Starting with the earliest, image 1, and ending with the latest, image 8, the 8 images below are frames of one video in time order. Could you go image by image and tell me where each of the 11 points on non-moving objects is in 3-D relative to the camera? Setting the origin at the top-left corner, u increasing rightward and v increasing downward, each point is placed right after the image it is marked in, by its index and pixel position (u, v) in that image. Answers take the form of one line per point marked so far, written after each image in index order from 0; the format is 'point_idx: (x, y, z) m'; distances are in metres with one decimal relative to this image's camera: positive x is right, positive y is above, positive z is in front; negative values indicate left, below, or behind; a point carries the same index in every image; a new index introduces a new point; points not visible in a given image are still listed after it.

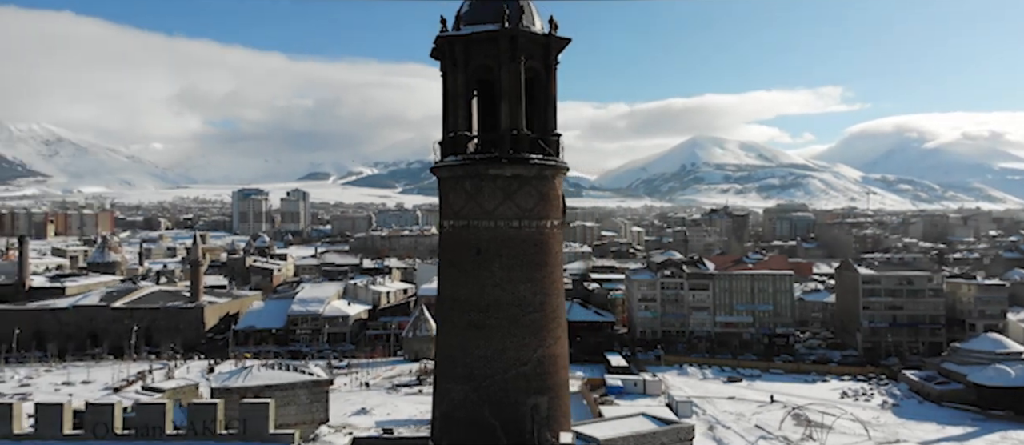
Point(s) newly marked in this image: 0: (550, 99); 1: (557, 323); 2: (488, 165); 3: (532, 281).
0: (+0.4, +1.4, +8.9) m
1: (+0.5, -1.1, +8.7) m
2: (-0.3, +0.6, +8.3) m
3: (+0.2, -0.6, +8.5) m
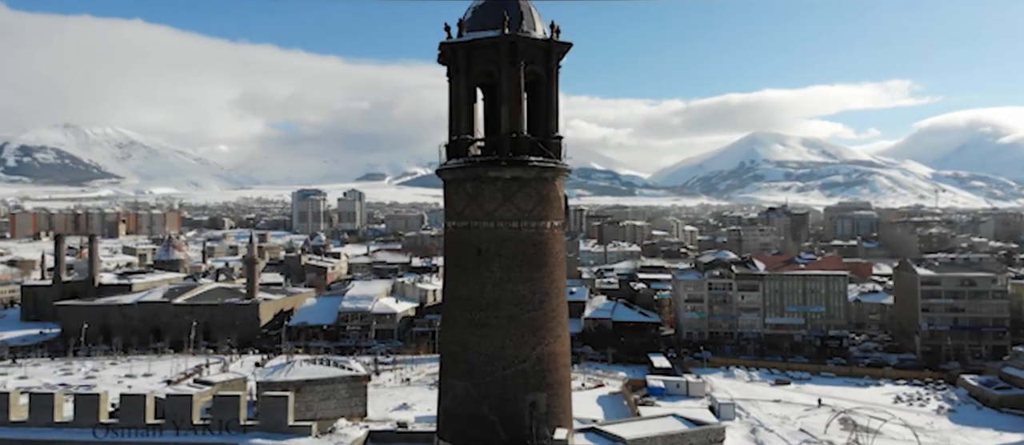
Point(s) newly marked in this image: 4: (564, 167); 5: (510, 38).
0: (+0.5, +1.4, +9.1) m
1: (+0.5, -1.2, +8.9) m
2: (-0.3, +0.6, +8.5) m
3: (+0.2, -0.7, +8.7) m
4: (+0.6, +0.6, +8.7) m
5: (0.0, +2.1, +8.6) m
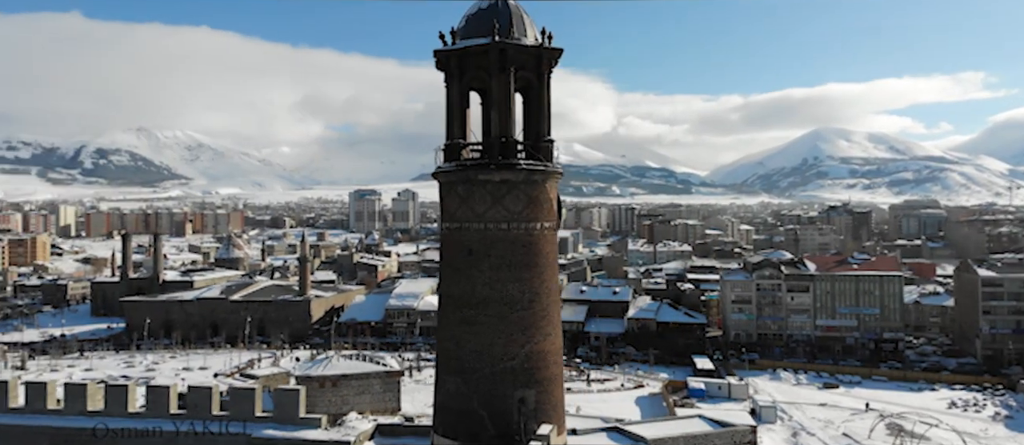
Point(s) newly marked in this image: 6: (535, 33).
0: (+0.4, +1.4, +9.3) m
1: (+0.4, -1.2, +9.1) m
2: (-0.4, +0.6, +8.8) m
3: (+0.1, -0.7, +8.9) m
4: (+0.5, +0.6, +8.9) m
5: (-0.1, +2.1, +8.9) m
6: (+0.3, +2.3, +9.4) m
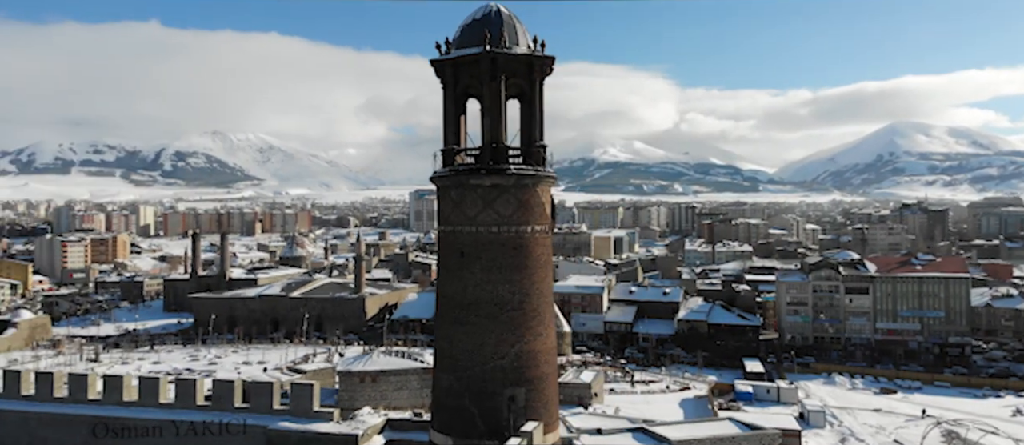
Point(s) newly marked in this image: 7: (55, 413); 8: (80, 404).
0: (+0.3, +1.4, +9.6) m
1: (+0.3, -1.2, +9.4) m
2: (-0.5, +0.6, +9.1) m
3: (0.0, -0.7, +9.2) m
4: (+0.4, +0.6, +9.2) m
5: (-0.3, +2.0, +9.2) m
6: (+0.2, +2.3, +9.6) m
7: (-7.0, -2.9, +11.6) m
8: (-6.7, -2.8, +11.8) m
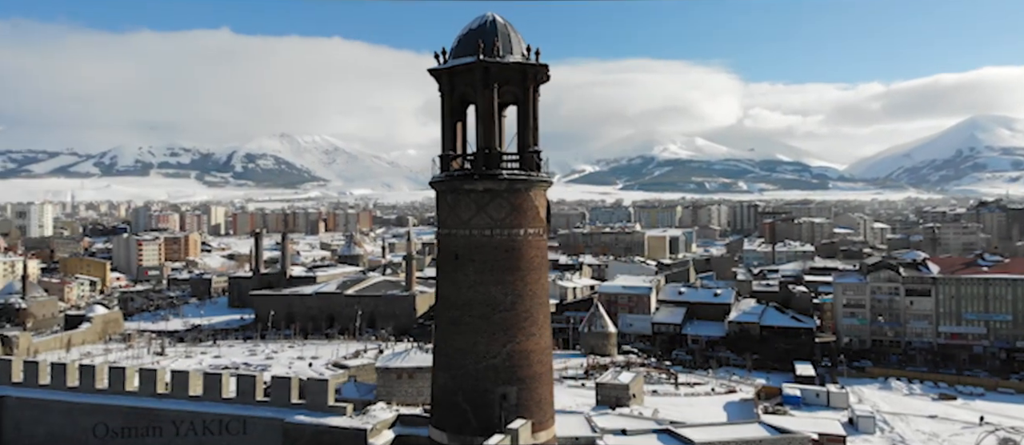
0: (+0.2, +1.3, +9.8) m
1: (+0.2, -1.2, +9.6) m
2: (-0.6, +0.5, +9.5) m
3: (-0.1, -0.8, +9.5) m
4: (+0.3, +0.5, +9.4) m
5: (-0.4, +2.0, +9.5) m
6: (+0.1, +2.3, +9.9) m
7: (-6.9, -3.0, +12.5) m
8: (-6.5, -2.9, +12.6) m
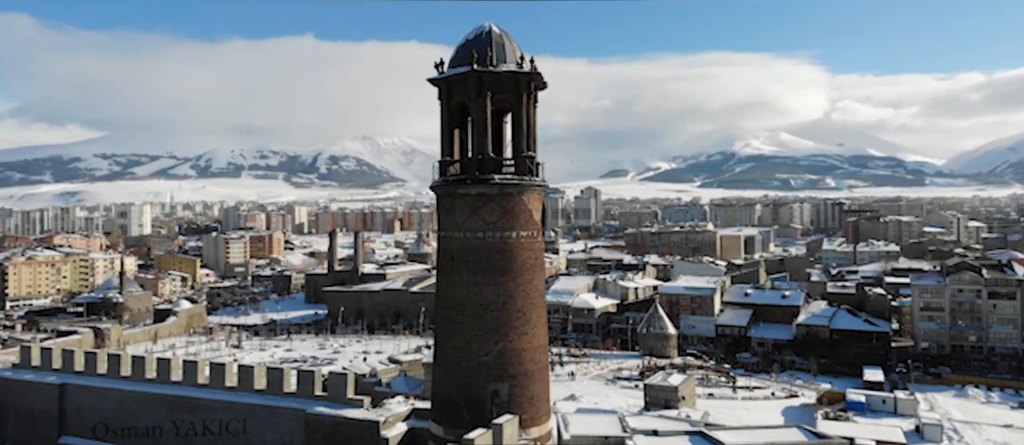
0: (+0.2, +1.3, +10.1) m
1: (+0.2, -1.3, +10.0) m
2: (-0.7, +0.5, +9.9) m
3: (-0.2, -0.8, +9.8) m
4: (+0.1, +0.5, +9.7) m
5: (-0.5, +1.9, +9.8) m
6: (+0.1, +2.2, +10.2) m
7: (-6.6, -3.0, +13.6) m
8: (-6.3, -2.9, +13.7) m
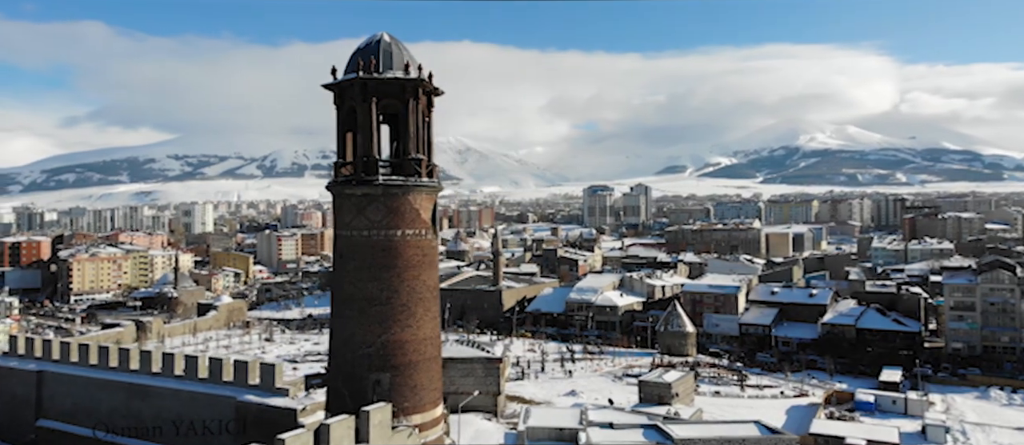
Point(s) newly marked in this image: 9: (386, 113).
0: (-1.4, +1.3, +10.6) m
1: (-1.4, -1.3, +10.5) m
2: (-2.3, +0.5, +10.5) m
3: (-1.8, -0.8, +10.4) m
4: (-1.5, +0.5, +10.2) m
5: (-2.1, +2.0, +10.4) m
6: (-1.5, +2.2, +10.7) m
7: (-7.9, -3.0, +14.7) m
8: (-7.5, -2.9, +14.7) m
9: (-1.8, +1.6, +10.9) m
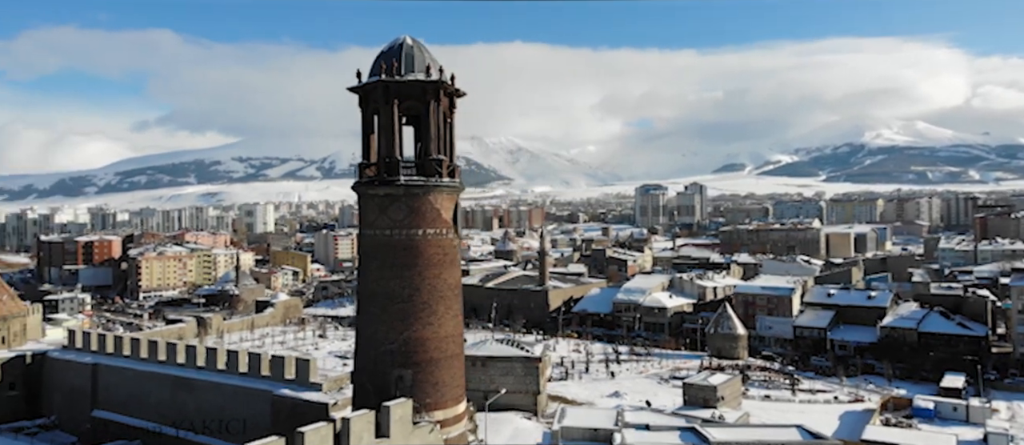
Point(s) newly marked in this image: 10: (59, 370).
0: (-1.1, +1.3, +10.8) m
1: (-1.1, -1.3, +10.6) m
2: (-2.0, +0.5, +10.7) m
3: (-1.5, -0.8, +10.5) m
4: (-1.2, +0.5, +10.4) m
5: (-1.8, +2.0, +10.6) m
6: (-1.2, +2.3, +10.8) m
7: (-7.2, -3.0, +15.3) m
8: (-6.9, -2.9, +15.3) m
9: (-1.5, +1.6, +11.0) m
10: (-10.0, -3.2, +16.8) m
